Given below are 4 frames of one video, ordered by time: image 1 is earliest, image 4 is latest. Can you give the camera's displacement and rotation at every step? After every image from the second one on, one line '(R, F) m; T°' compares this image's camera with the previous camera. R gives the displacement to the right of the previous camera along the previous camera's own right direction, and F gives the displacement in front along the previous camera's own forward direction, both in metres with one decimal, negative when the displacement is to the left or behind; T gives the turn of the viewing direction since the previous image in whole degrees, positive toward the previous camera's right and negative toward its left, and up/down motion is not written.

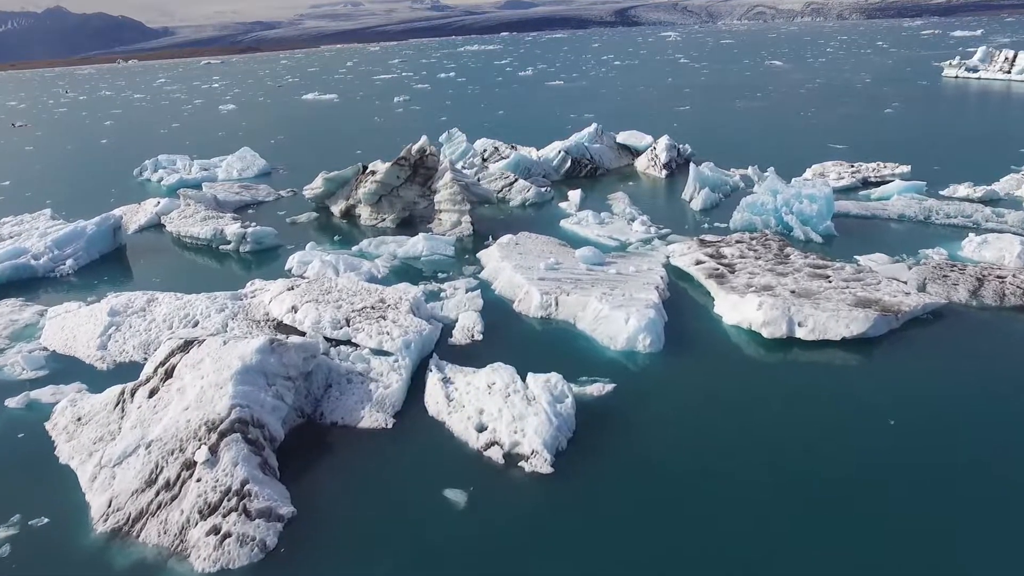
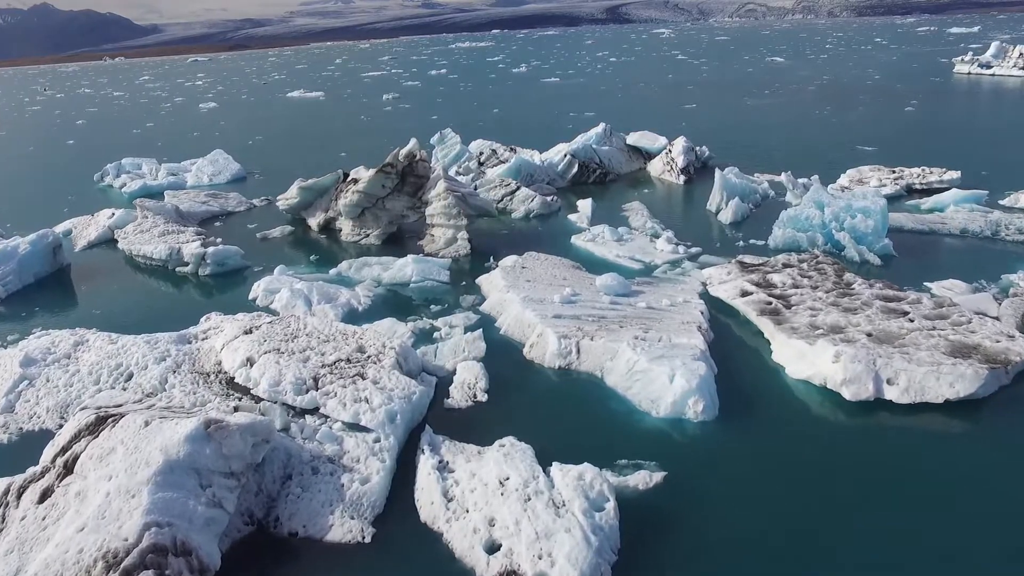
(-0.3, +2.6) m; +1°
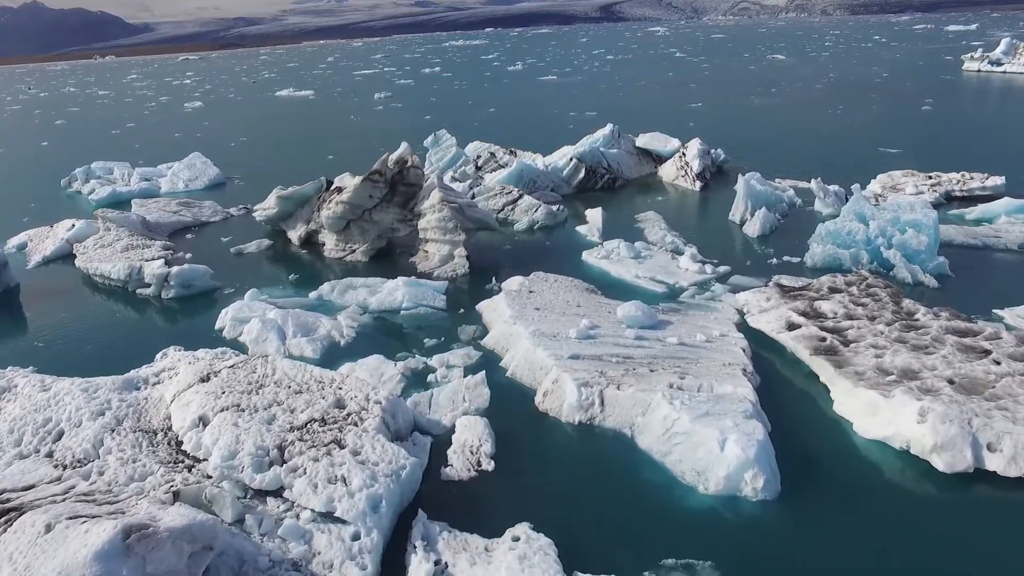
(-0.2, +1.9) m; 0°
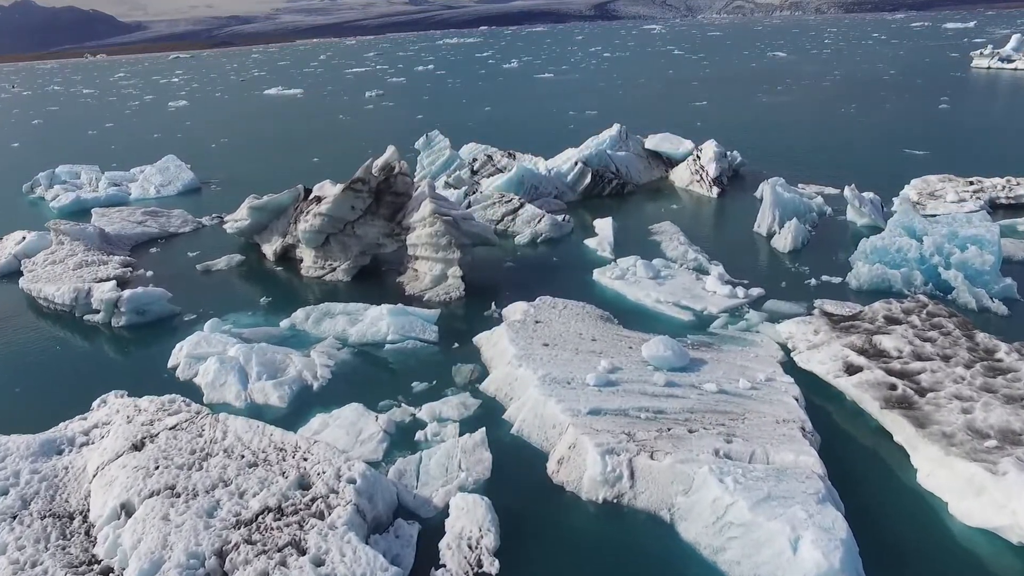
(-0.1, +1.8) m; 0°
